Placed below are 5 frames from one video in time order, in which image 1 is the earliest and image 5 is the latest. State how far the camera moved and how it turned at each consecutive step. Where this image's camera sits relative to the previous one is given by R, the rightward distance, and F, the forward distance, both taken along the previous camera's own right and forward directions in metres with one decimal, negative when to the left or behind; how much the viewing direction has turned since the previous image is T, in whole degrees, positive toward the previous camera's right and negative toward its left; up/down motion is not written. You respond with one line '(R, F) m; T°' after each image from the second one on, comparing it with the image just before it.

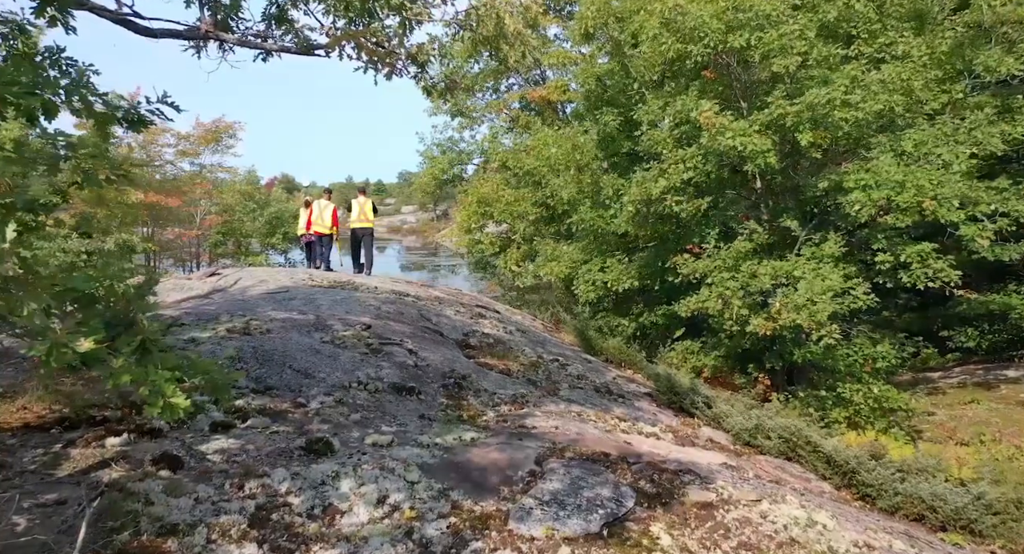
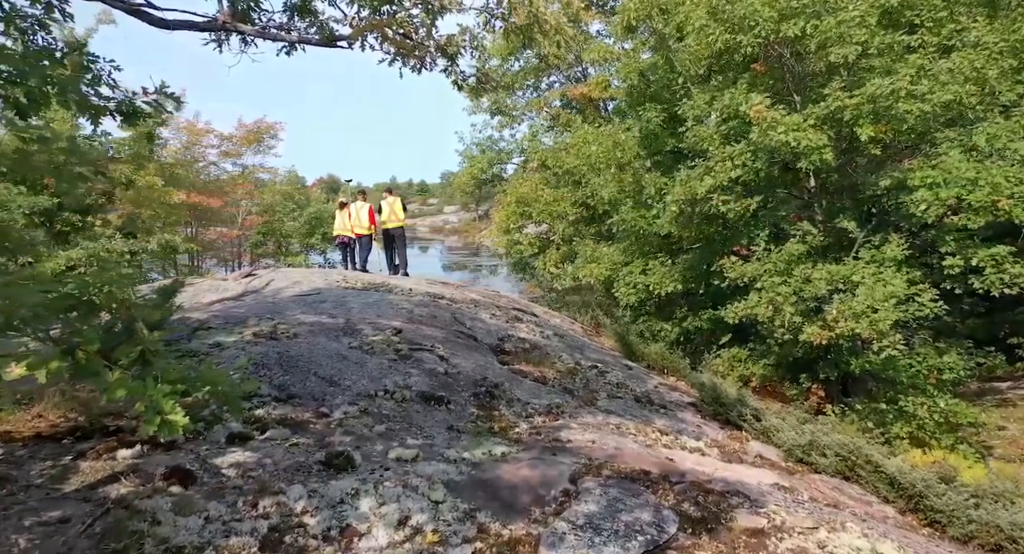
(+0.1, +0.4) m; -4°
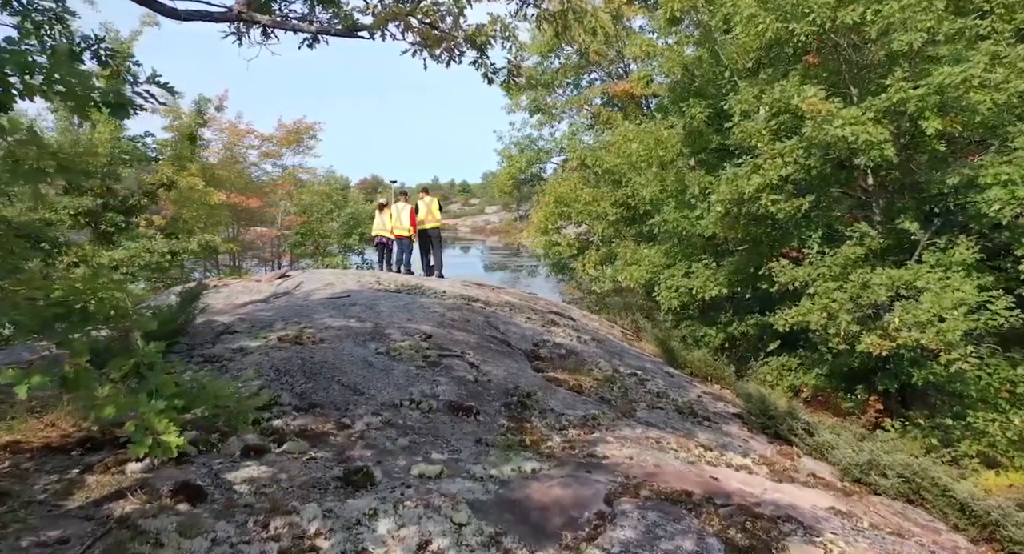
(+0.1, +0.4) m; -3°
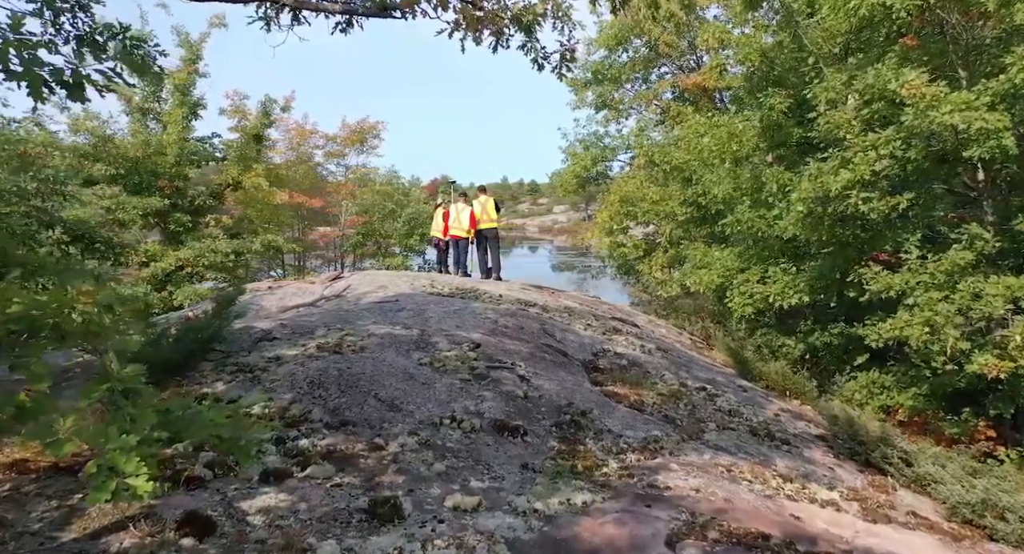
(+0.1, +0.6) m; -6°
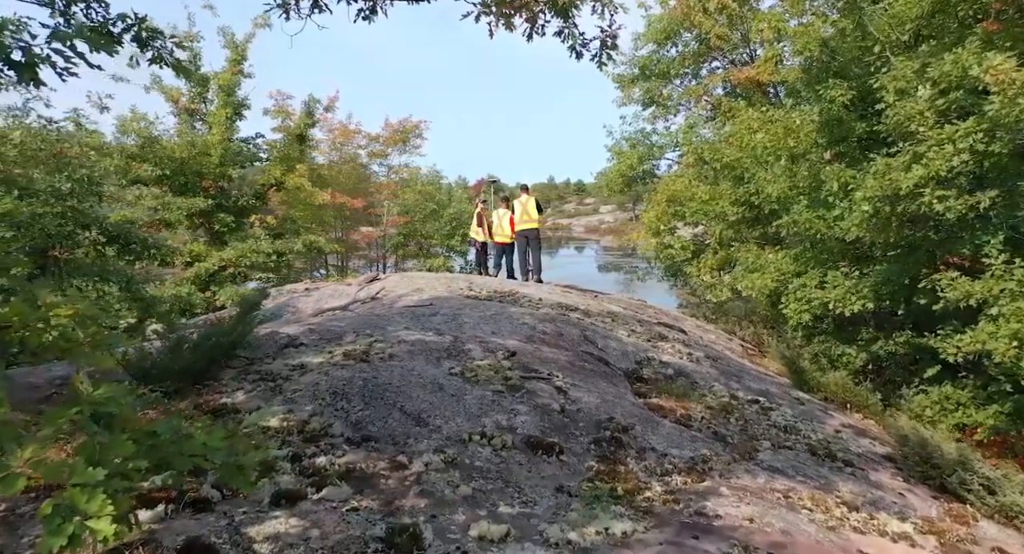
(+0.1, +0.4) m; -4°
